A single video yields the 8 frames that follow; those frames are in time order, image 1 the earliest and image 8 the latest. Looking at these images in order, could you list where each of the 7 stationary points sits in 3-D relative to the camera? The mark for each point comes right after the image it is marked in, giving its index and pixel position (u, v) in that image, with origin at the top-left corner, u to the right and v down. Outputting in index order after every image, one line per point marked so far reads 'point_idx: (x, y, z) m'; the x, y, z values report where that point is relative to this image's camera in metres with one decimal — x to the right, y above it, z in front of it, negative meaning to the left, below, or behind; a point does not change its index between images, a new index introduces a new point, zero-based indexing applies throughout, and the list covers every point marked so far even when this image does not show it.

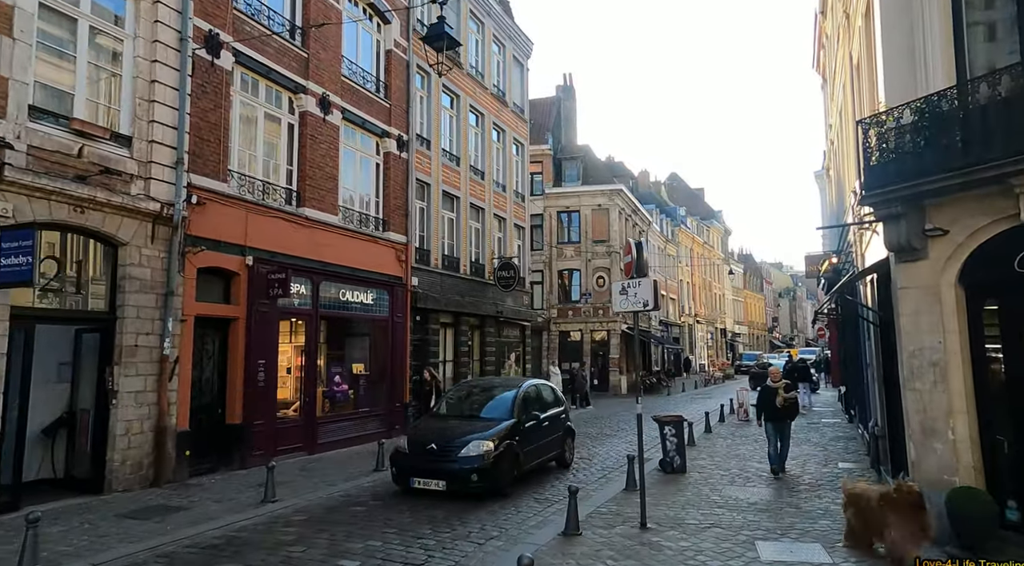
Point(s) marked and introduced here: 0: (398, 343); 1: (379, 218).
0: (-2.9, -1.5, +18.0) m
1: (-3.4, +1.6, +17.9) m
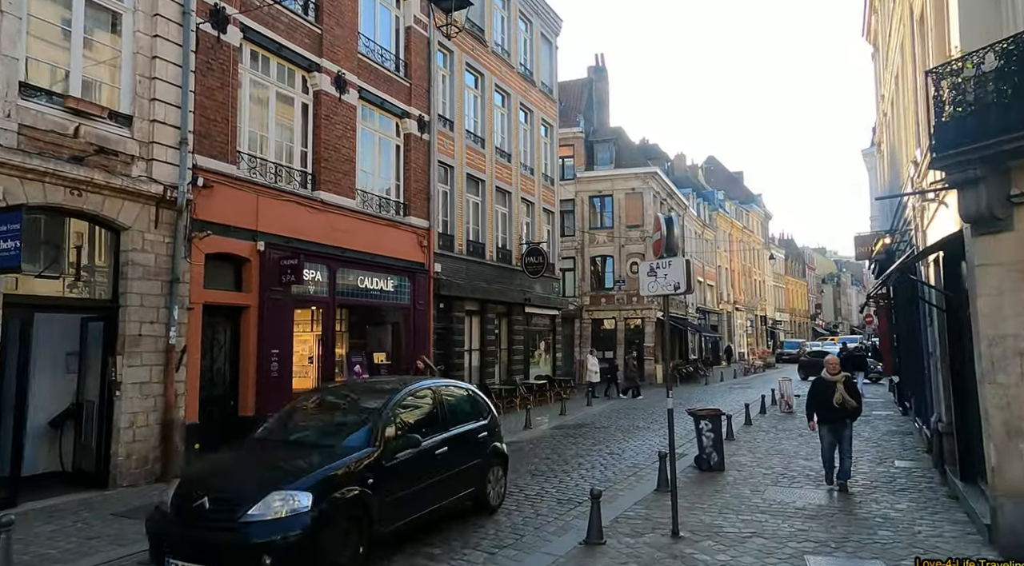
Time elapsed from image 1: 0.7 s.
0: (-2.3, -1.1, +17.3) m
1: (-2.8, +1.9, +17.2) m
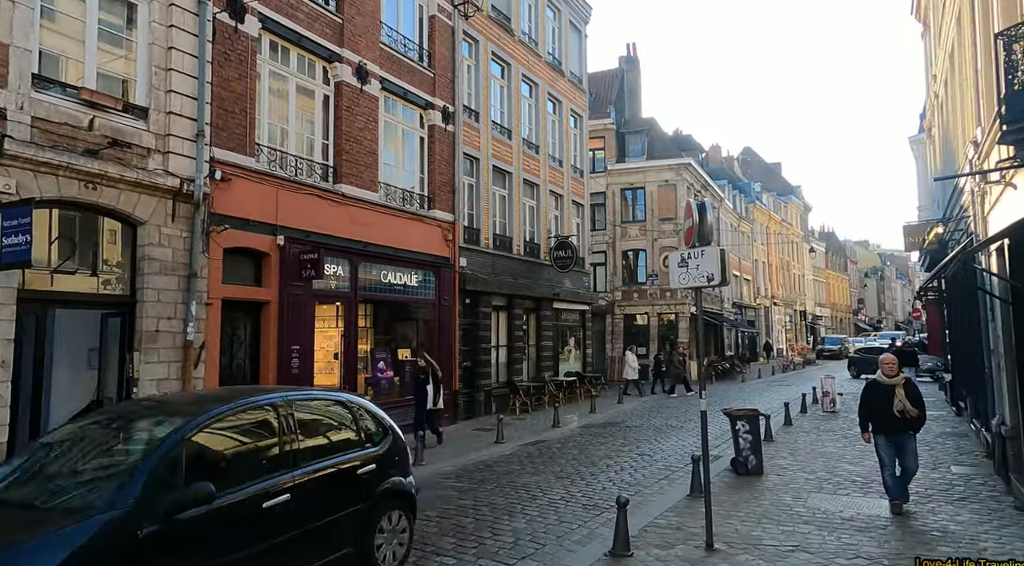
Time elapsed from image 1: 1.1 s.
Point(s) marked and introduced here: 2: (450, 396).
0: (-1.6, -1.0, +16.9) m
1: (-2.1, +2.1, +16.9) m
2: (-1.6, -2.7, +17.1) m
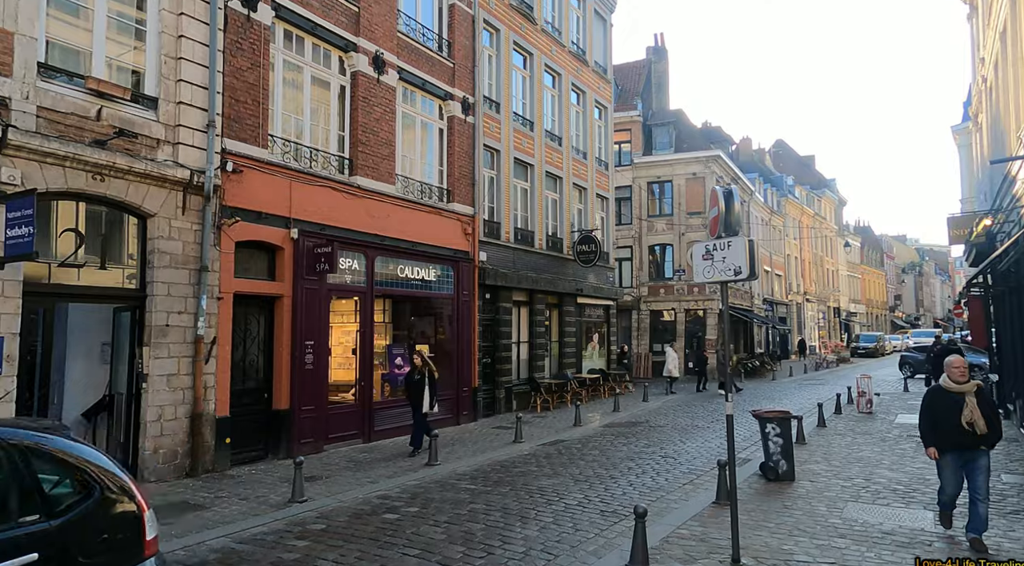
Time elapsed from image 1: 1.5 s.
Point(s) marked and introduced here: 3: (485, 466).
0: (-1.1, -0.9, +16.6) m
1: (-1.6, +2.2, +16.5) m
2: (-1.1, -2.6, +16.8) m
3: (-0.4, -2.9, +11.2) m
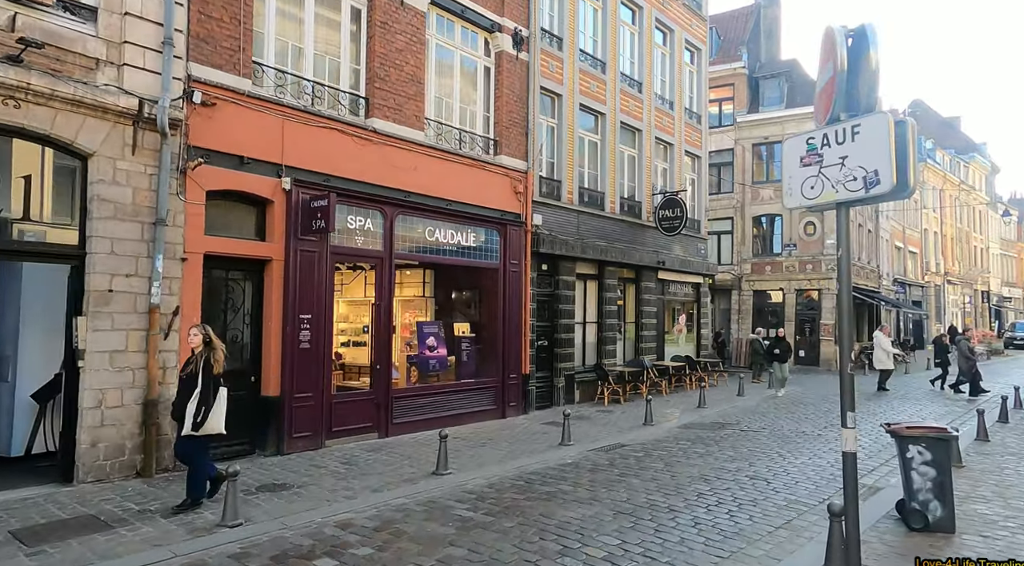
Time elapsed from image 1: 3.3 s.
0: (0.0, -0.3, +13.9) m
1: (-0.4, +2.8, +13.8) m
2: (+0.1, -1.9, +14.1) m
3: (-0.1, -2.3, +8.5) m
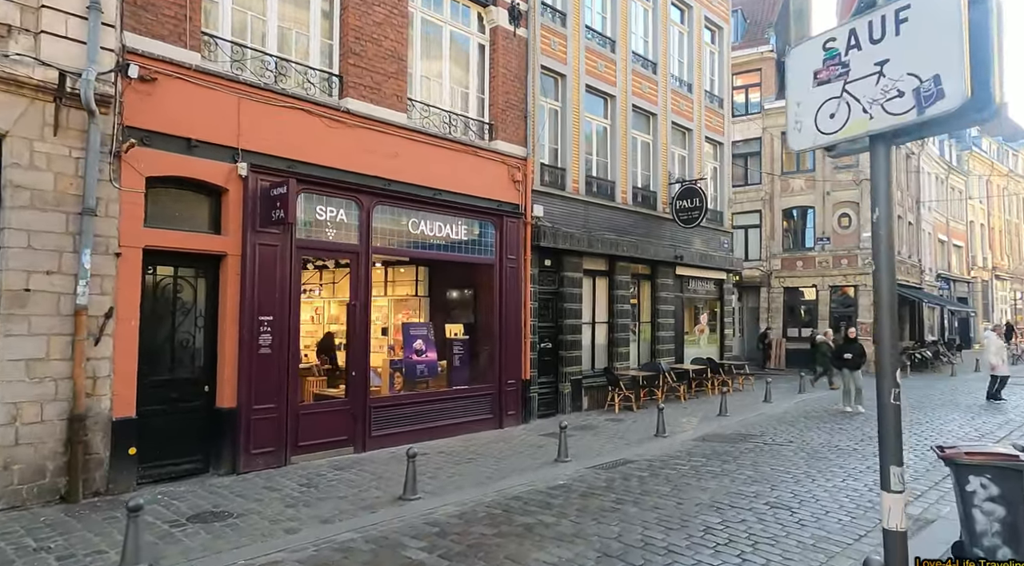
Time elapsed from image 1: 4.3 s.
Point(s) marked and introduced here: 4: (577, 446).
0: (0.0, -0.2, +12.7) m
1: (-0.5, +2.9, +12.6) m
2: (+0.1, -1.9, +12.9) m
3: (-0.3, -2.3, +7.3) m
4: (+1.0, -2.5, +11.0) m
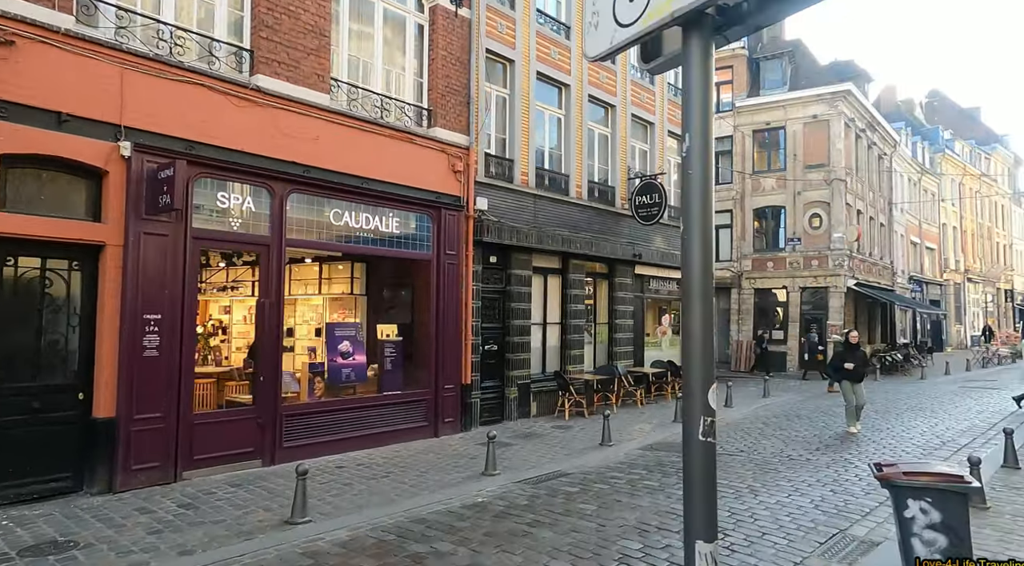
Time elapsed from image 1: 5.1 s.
0: (-1.0, -0.2, +11.8) m
1: (-1.5, +2.9, +11.7) m
2: (-0.9, -1.8, +12.0) m
3: (-1.2, -2.2, +6.4) m
4: (+0.1, -2.4, +10.1) m
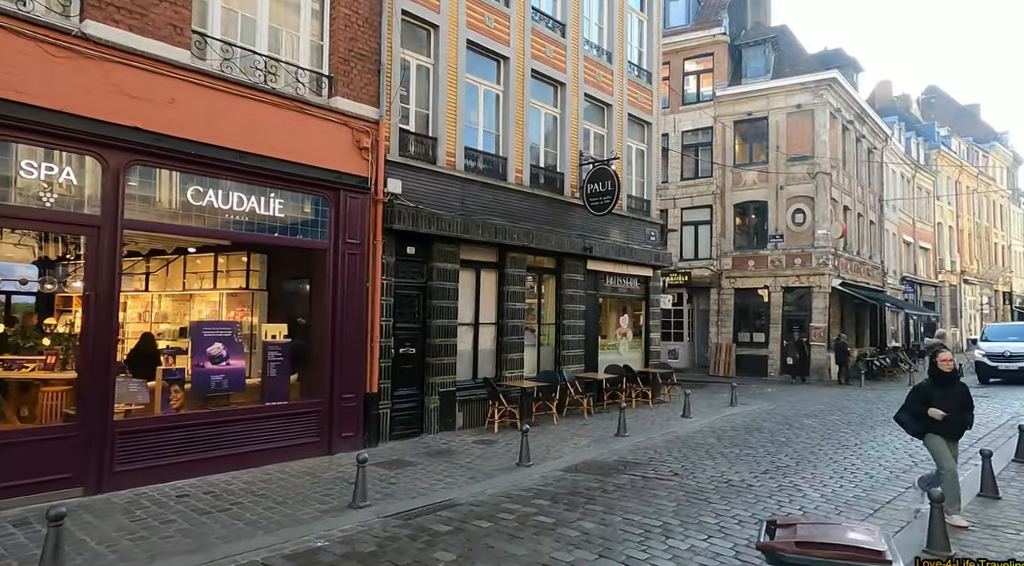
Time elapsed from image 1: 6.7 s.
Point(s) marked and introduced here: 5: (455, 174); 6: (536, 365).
0: (-2.3, -0.1, +10.2) m
1: (-2.8, +3.0, +10.2) m
2: (-2.2, -1.7, +10.4) m
3: (-2.5, -2.1, +4.8) m
4: (-1.2, -2.3, +8.5) m
5: (-1.0, +1.8, +11.7) m
6: (+0.4, -1.6, +13.9) m
